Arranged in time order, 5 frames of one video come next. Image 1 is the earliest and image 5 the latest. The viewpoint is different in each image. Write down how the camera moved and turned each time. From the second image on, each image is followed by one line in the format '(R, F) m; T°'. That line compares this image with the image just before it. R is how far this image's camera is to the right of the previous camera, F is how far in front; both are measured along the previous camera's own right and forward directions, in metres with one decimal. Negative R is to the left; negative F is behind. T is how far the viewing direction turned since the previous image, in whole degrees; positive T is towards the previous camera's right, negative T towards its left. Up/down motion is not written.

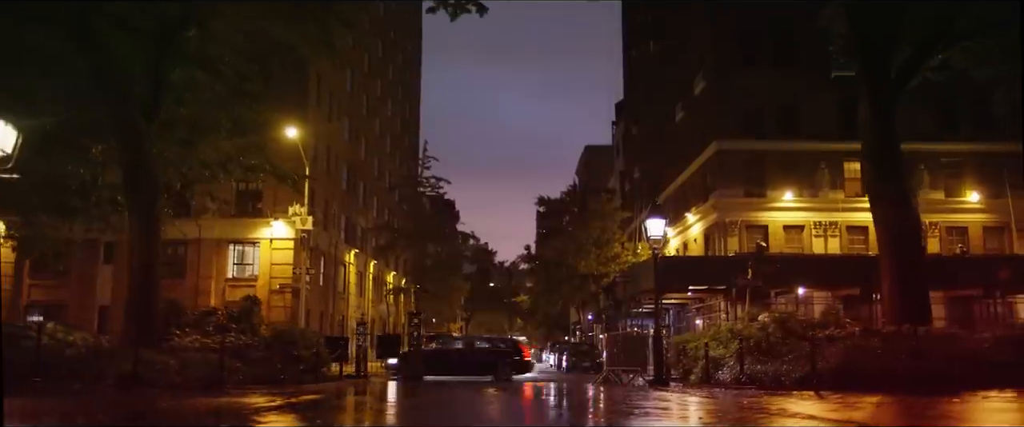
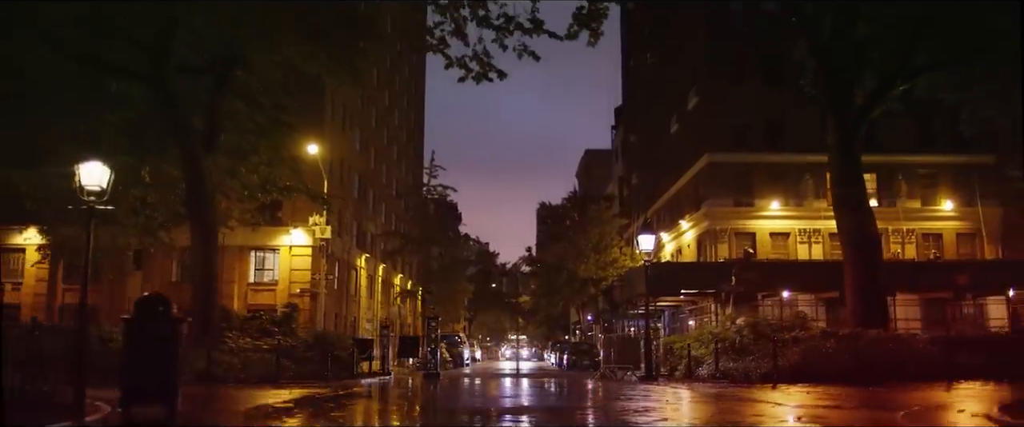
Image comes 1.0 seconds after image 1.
(-0.1, -2.2) m; 0°
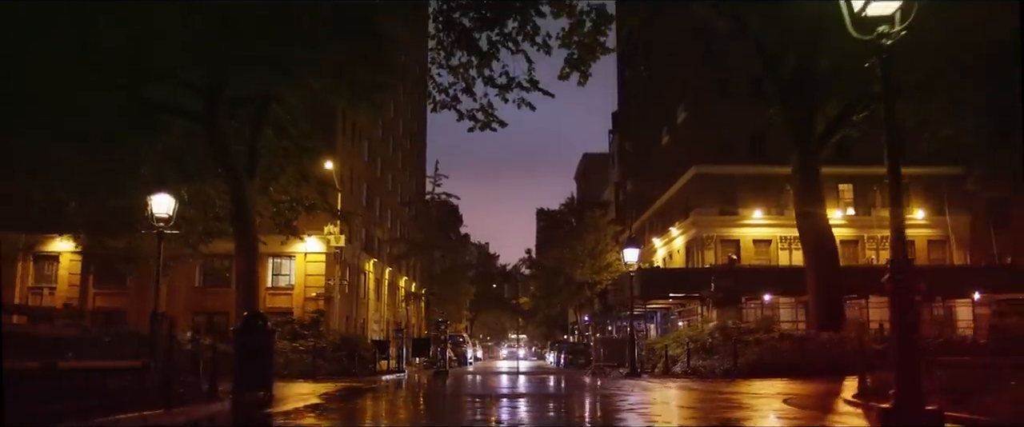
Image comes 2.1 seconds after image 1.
(0.0, -2.5) m; 0°
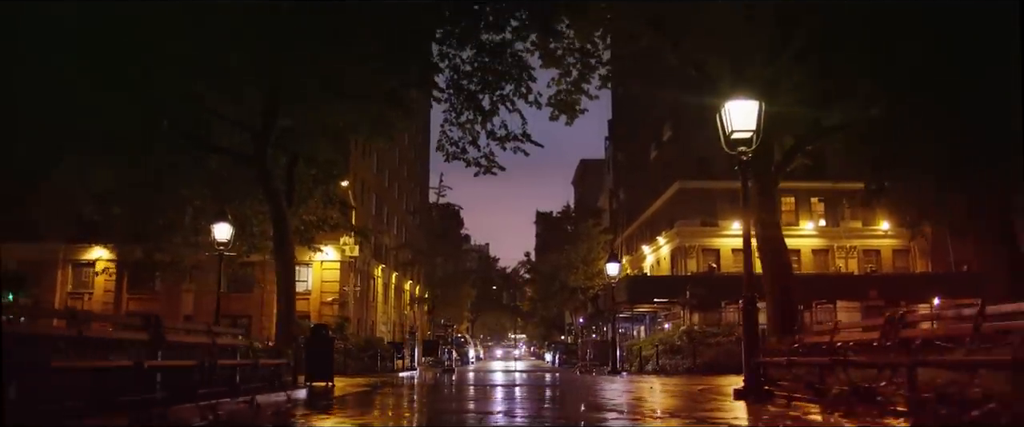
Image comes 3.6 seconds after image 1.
(+0.1, -3.3) m; 0°
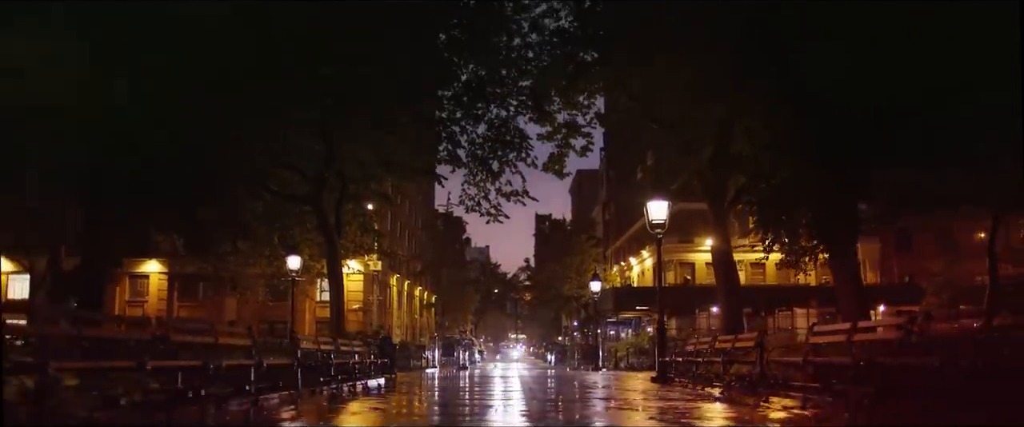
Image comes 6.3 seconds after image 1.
(-0.1, -5.8) m; 0°
